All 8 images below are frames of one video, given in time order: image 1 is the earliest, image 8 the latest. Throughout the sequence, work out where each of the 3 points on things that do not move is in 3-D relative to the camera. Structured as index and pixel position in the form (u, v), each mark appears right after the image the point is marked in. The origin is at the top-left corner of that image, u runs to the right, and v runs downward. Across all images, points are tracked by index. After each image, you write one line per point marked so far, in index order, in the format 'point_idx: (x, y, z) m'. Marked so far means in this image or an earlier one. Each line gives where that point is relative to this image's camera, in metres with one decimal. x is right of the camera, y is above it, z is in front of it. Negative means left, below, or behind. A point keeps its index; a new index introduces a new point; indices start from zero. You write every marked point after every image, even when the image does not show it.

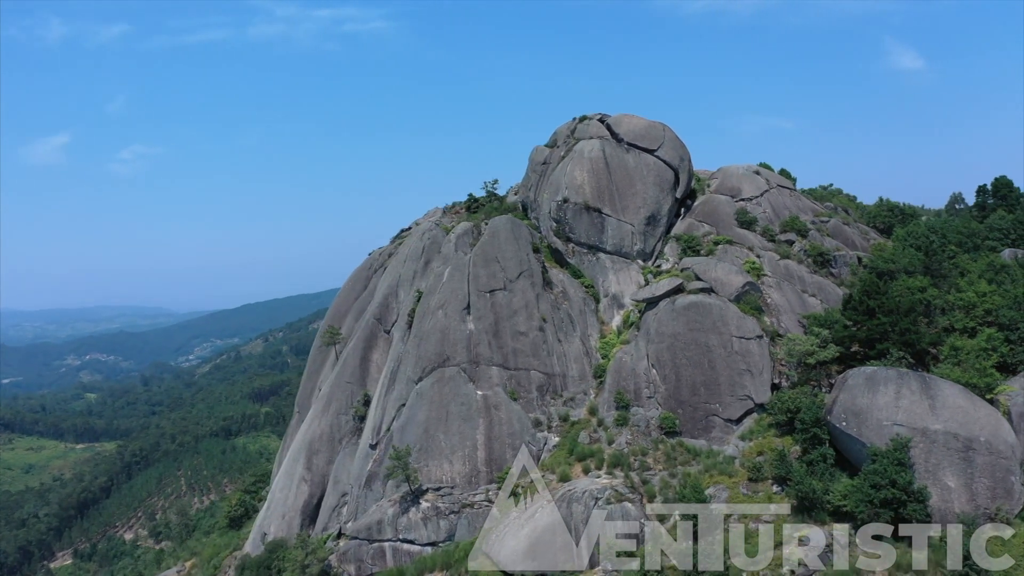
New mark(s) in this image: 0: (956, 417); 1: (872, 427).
0: (+11.7, -3.4, +18.9) m
1: (+9.9, -3.8, +19.7) m
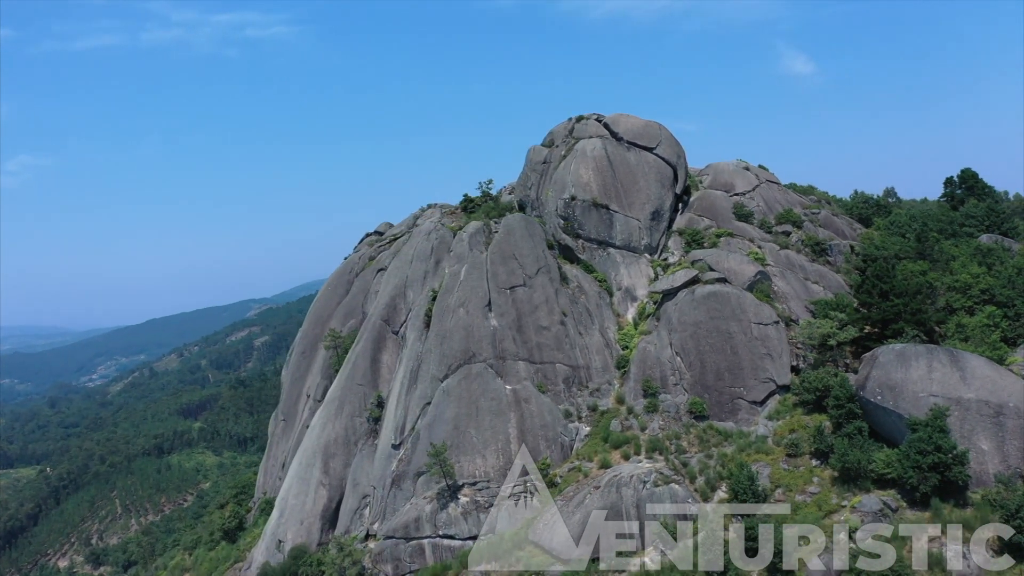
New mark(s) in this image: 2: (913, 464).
0: (+13.6, -2.8, +20.7) m
1: (+11.7, -3.3, +21.3) m
2: (+11.2, -4.9, +20.0) m
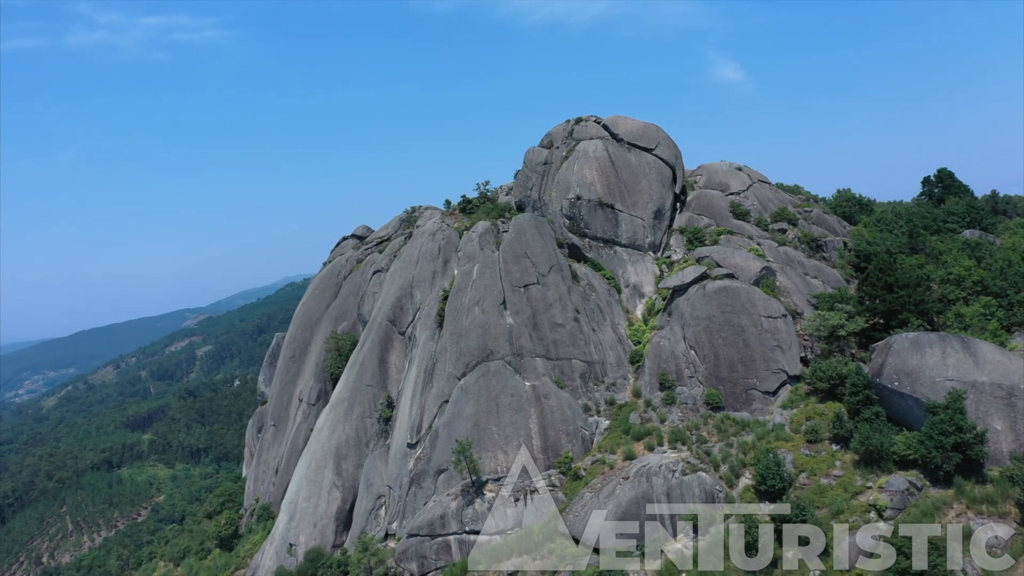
0: (+14.8, -2.5, +22.0) m
1: (+12.9, -3.0, +22.5) m
2: (+12.5, -4.6, +21.2) m
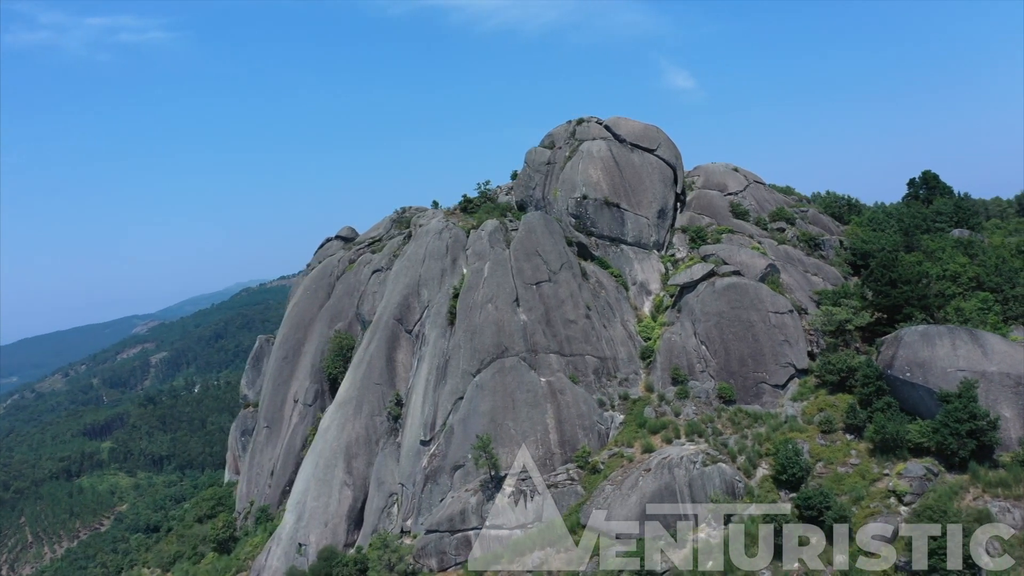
0: (+15.7, -2.3, +23.1) m
1: (+13.8, -2.8, +23.5) m
2: (+13.4, -4.4, +22.1) m
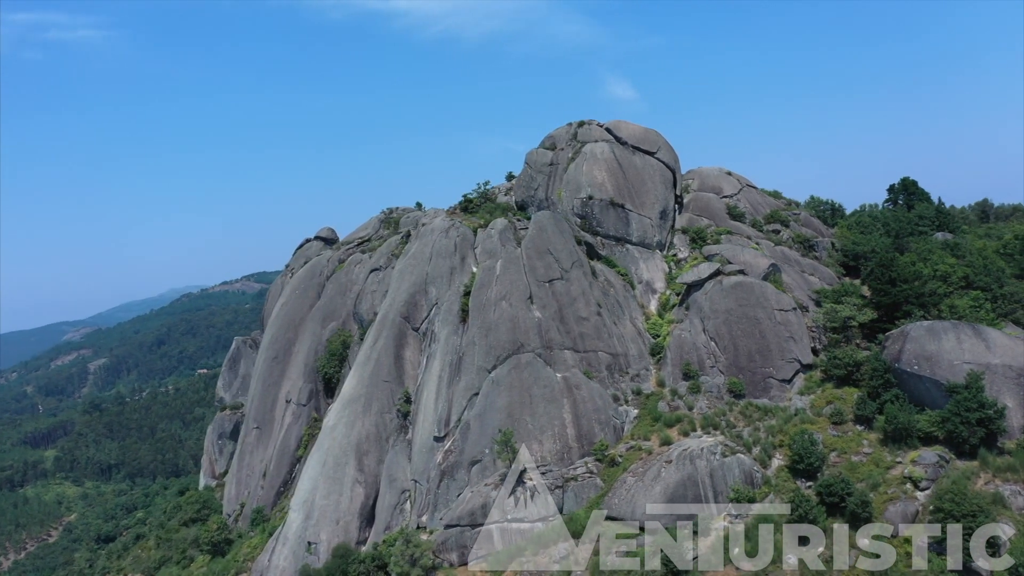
0: (+16.7, -2.2, +24.5) m
1: (+14.8, -2.7, +24.8) m
2: (+14.5, -4.3, +23.4) m
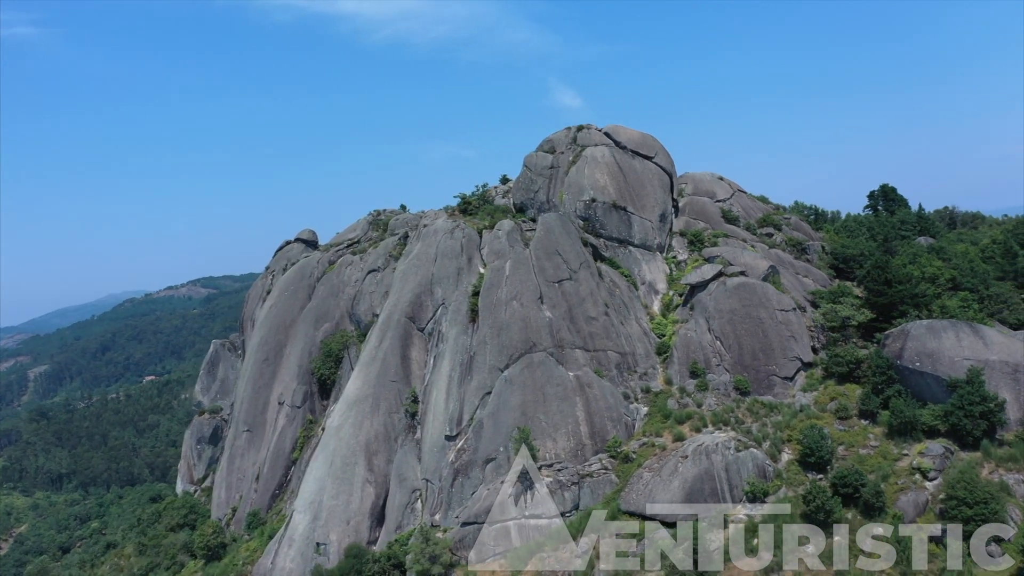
0: (+17.5, -2.2, +25.9) m
1: (+15.6, -2.7, +26.0) m
2: (+15.4, -4.3, +24.6) m
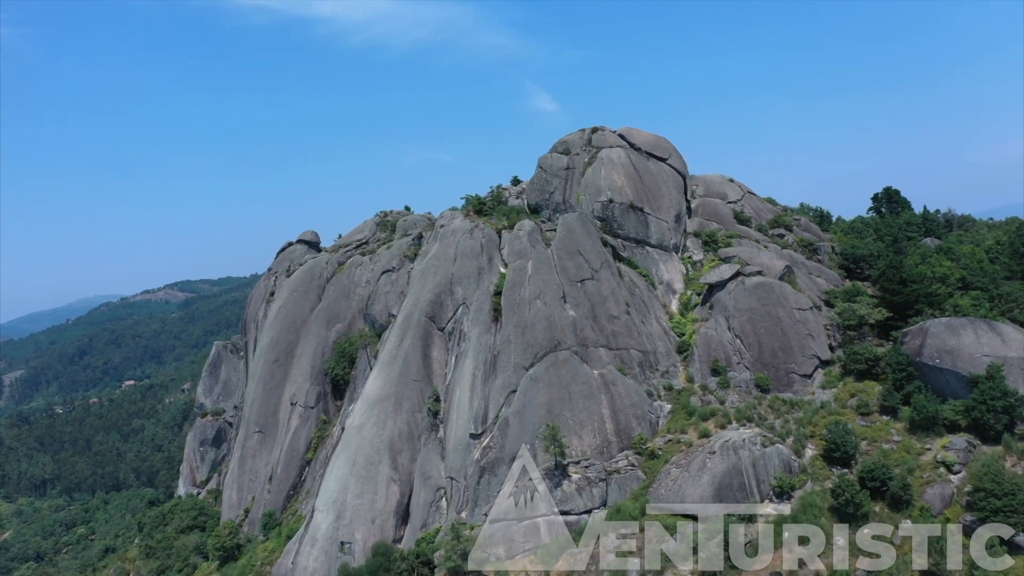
0: (+18.7, -2.1, +26.6) m
1: (+16.7, -2.6, +26.7) m
2: (+16.5, -4.2, +25.3) m
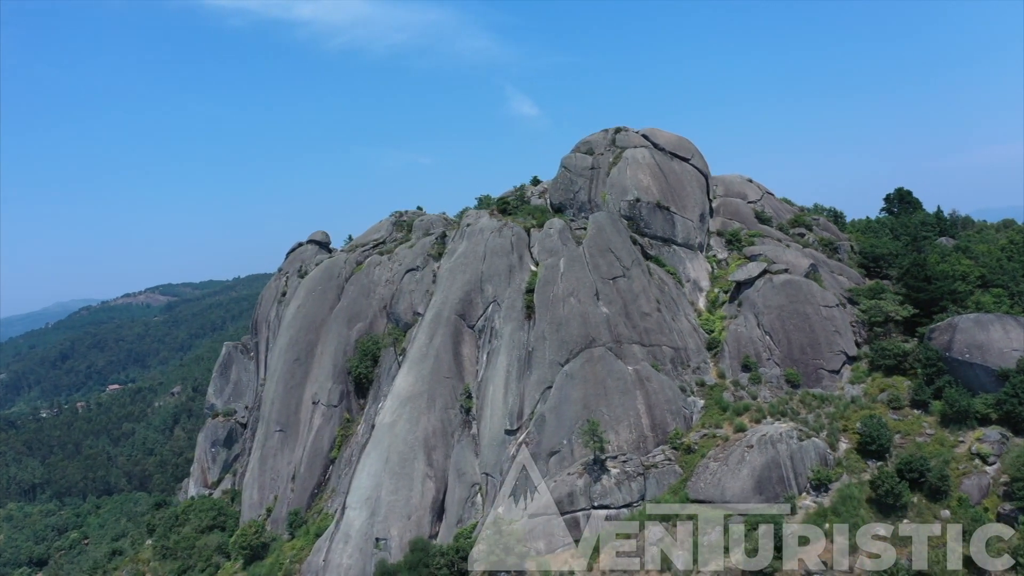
0: (+20.2, -2.0, +27.3) m
1: (+18.3, -2.5, +27.4) m
2: (+18.1, -4.1, +26.0) m
